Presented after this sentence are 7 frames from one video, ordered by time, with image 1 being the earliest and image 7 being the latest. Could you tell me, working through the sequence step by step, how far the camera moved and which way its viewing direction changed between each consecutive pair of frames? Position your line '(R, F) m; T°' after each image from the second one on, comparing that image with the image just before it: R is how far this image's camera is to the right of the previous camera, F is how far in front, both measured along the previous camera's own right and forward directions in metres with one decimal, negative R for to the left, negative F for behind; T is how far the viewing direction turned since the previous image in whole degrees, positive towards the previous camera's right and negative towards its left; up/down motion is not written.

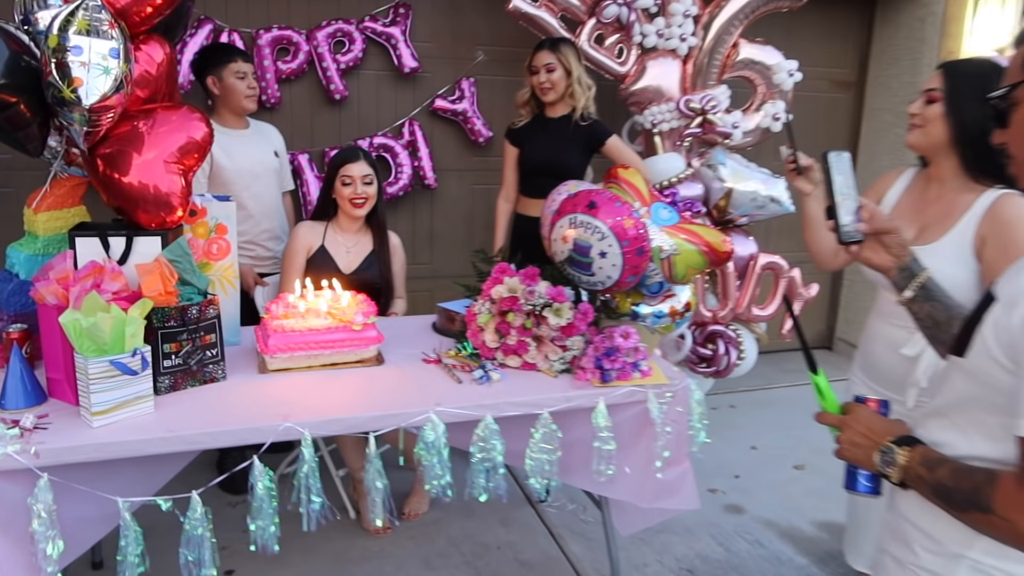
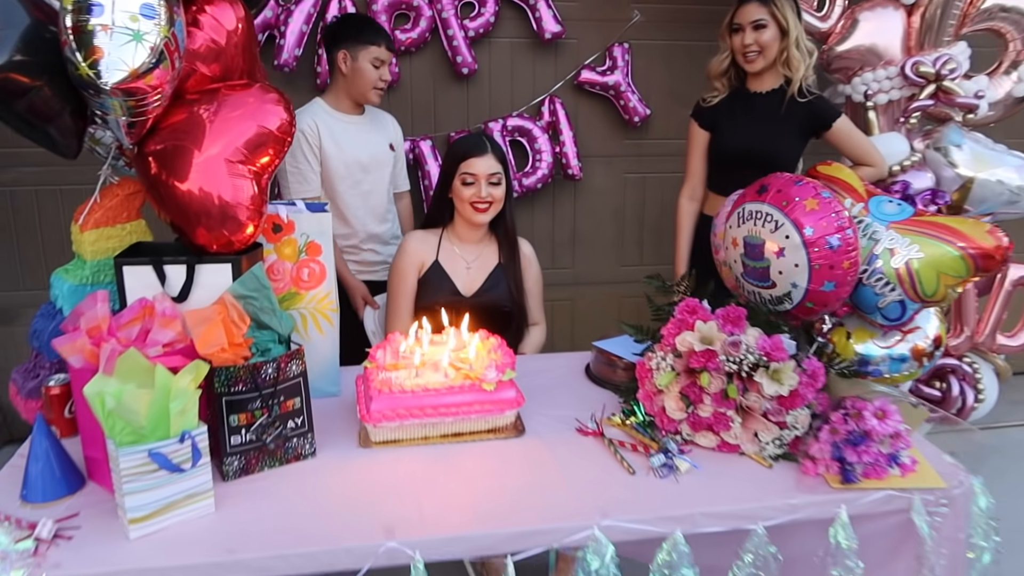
(-0.2, +0.7) m; -9°
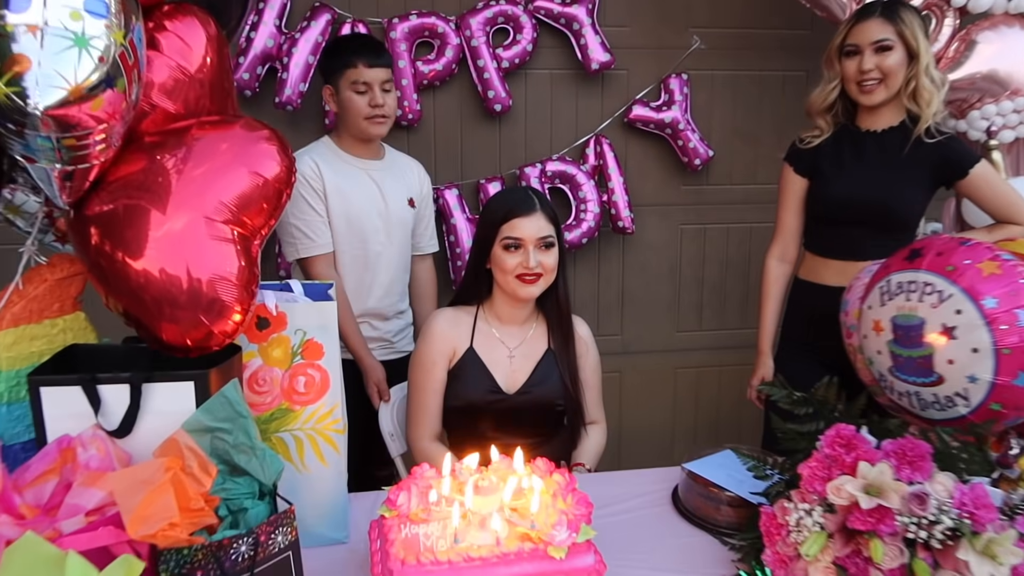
(-0.1, +0.5) m; -1°
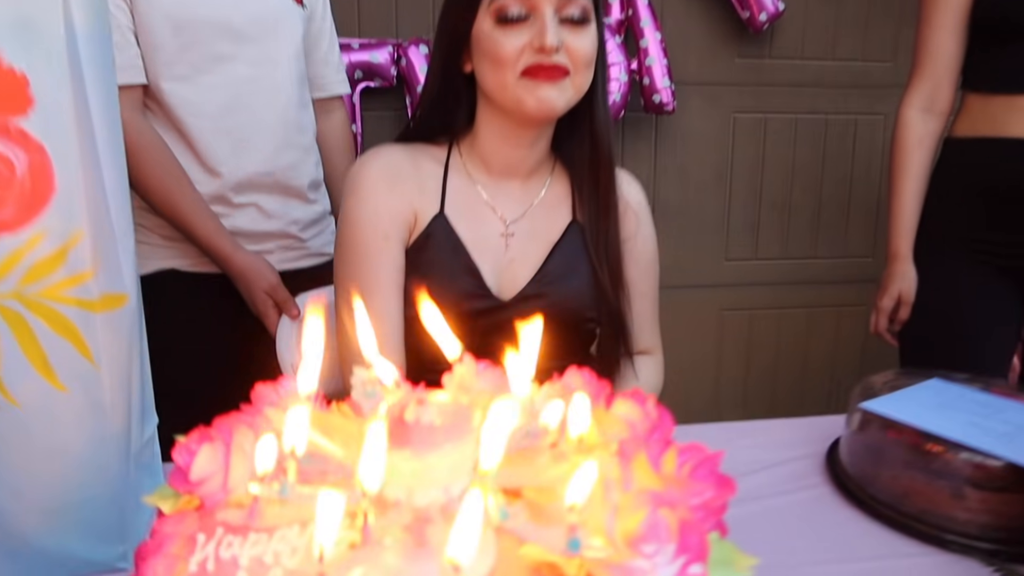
(0.0, +0.9) m; +1°
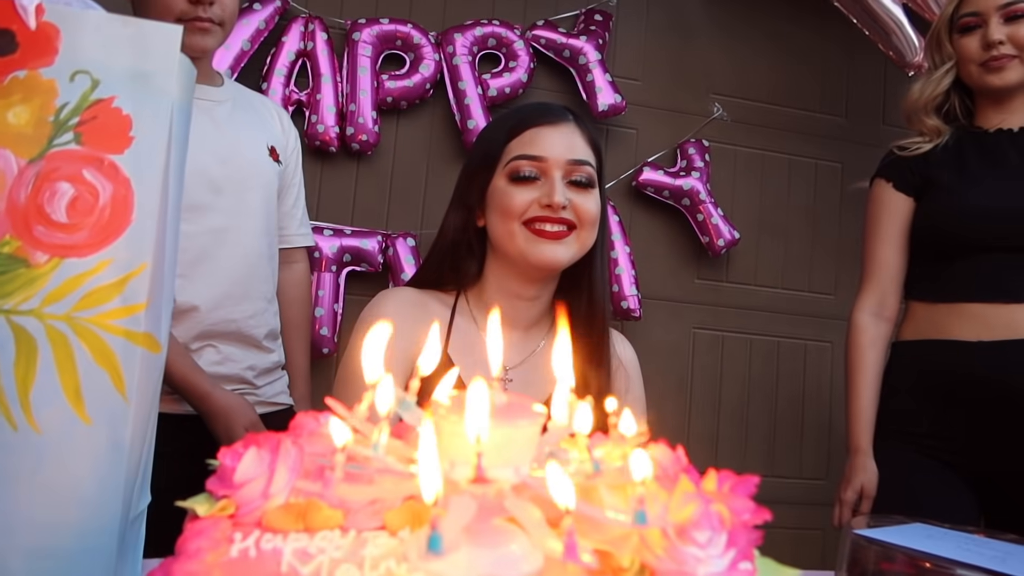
(-0.1, 0.0) m; +3°
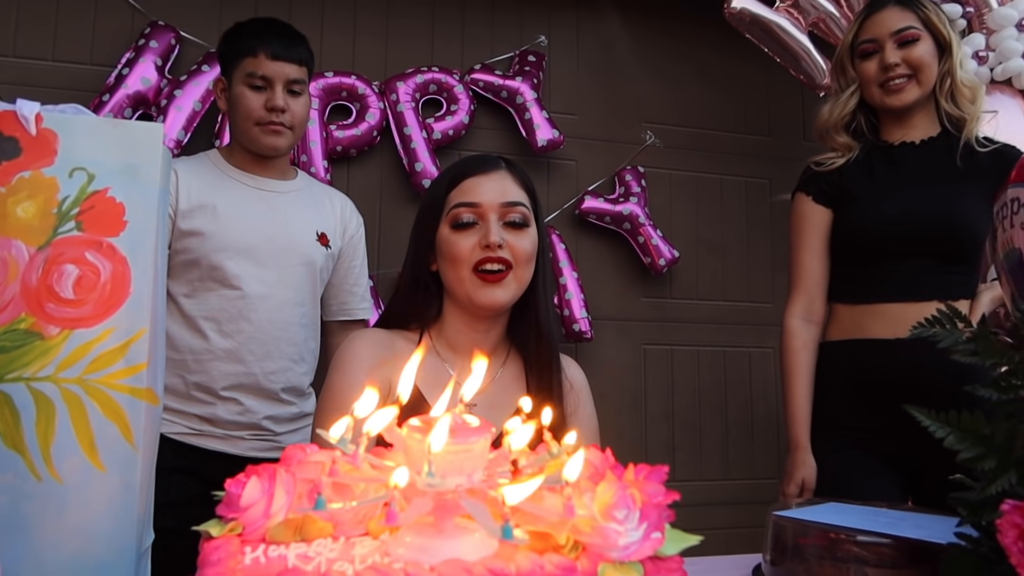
(0.0, -0.1) m; +3°
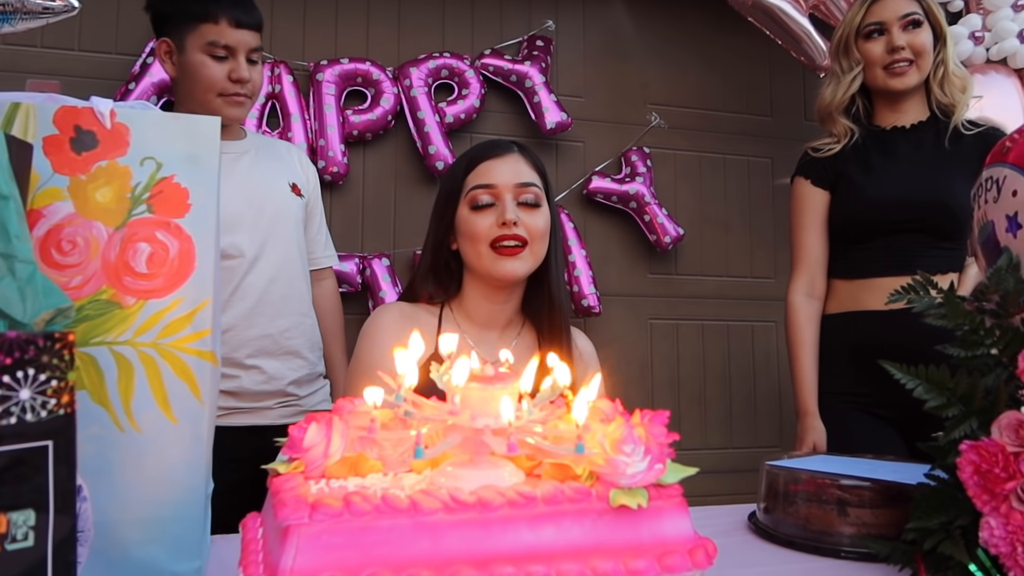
(0.0, -0.1) m; 0°
